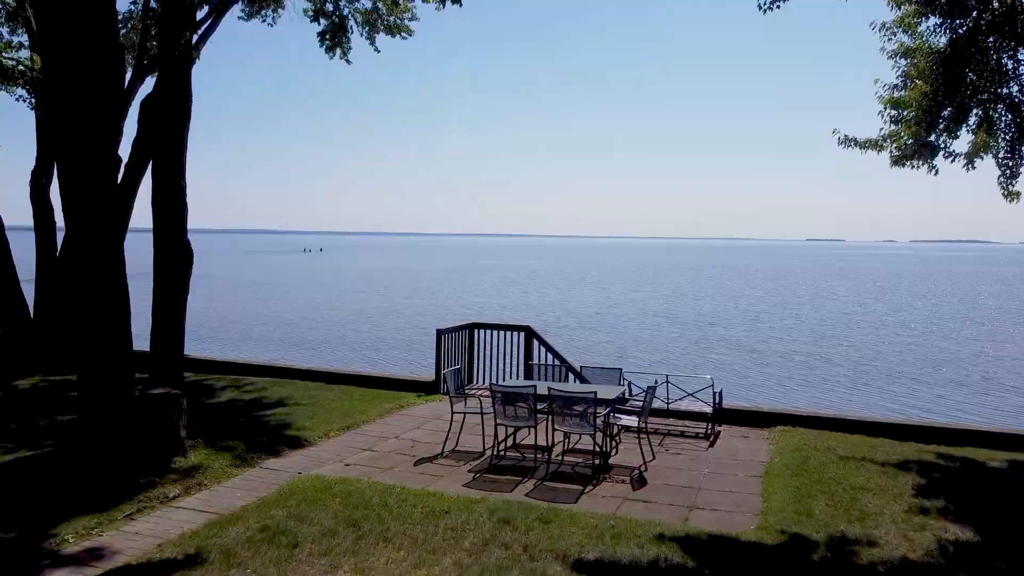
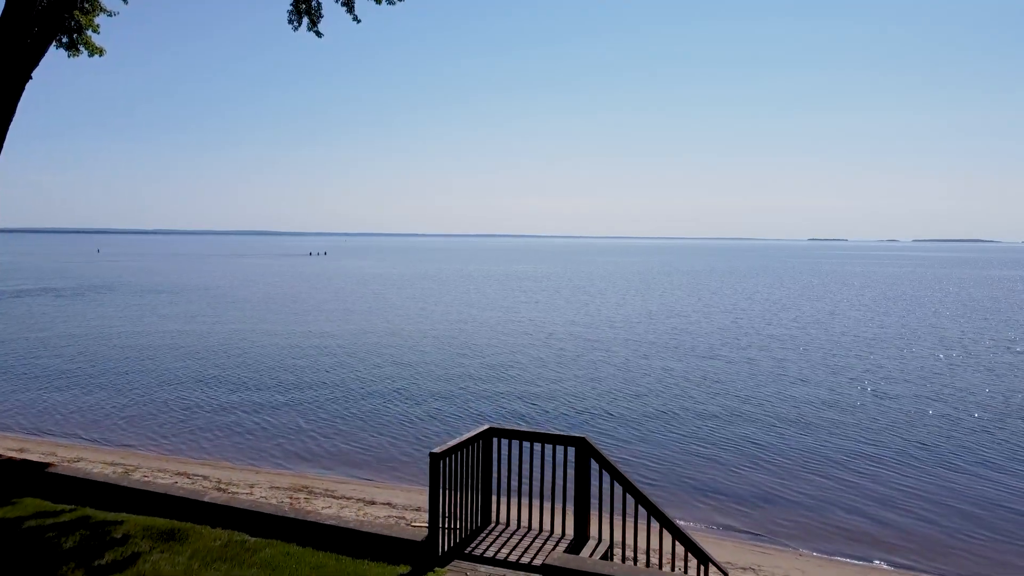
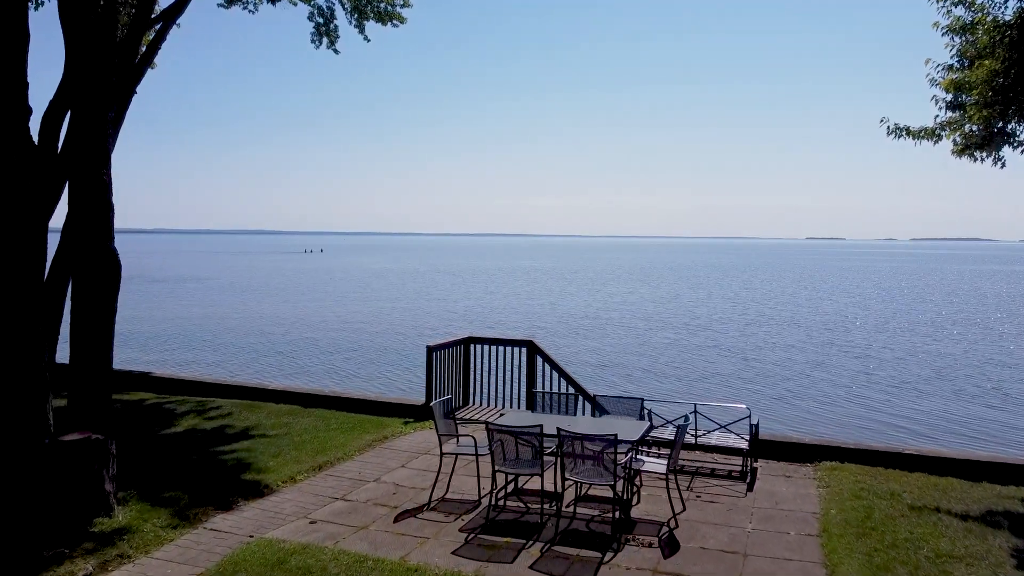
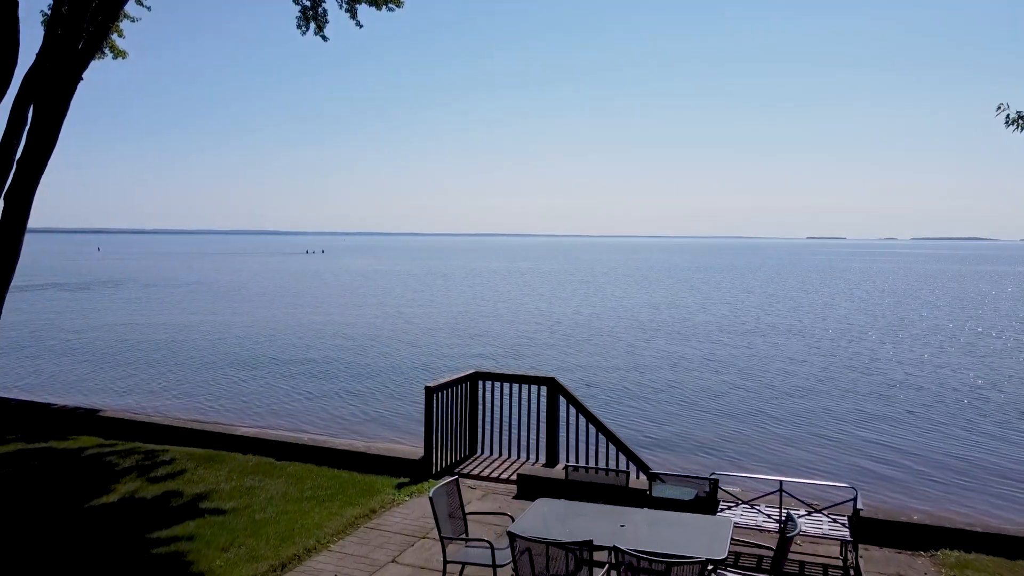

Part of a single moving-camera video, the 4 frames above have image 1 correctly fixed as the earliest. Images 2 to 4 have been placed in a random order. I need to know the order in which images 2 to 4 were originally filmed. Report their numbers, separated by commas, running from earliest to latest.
3, 4, 2
